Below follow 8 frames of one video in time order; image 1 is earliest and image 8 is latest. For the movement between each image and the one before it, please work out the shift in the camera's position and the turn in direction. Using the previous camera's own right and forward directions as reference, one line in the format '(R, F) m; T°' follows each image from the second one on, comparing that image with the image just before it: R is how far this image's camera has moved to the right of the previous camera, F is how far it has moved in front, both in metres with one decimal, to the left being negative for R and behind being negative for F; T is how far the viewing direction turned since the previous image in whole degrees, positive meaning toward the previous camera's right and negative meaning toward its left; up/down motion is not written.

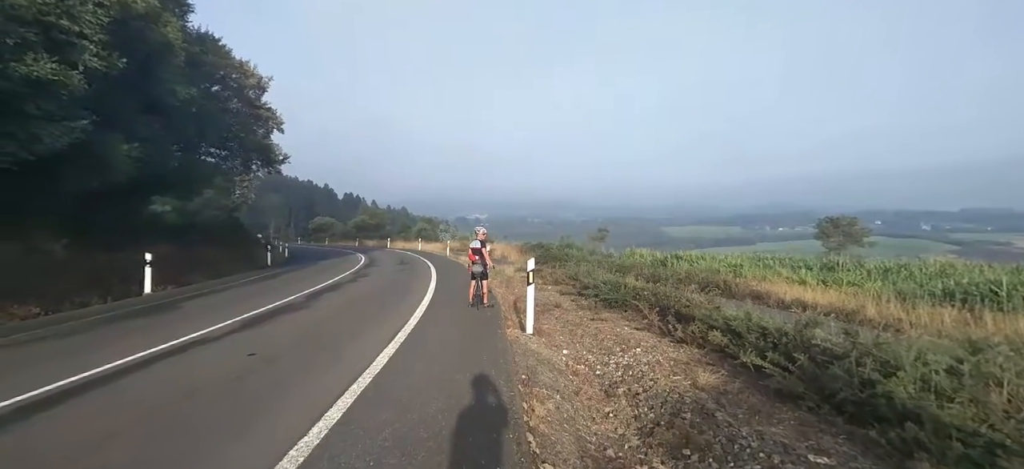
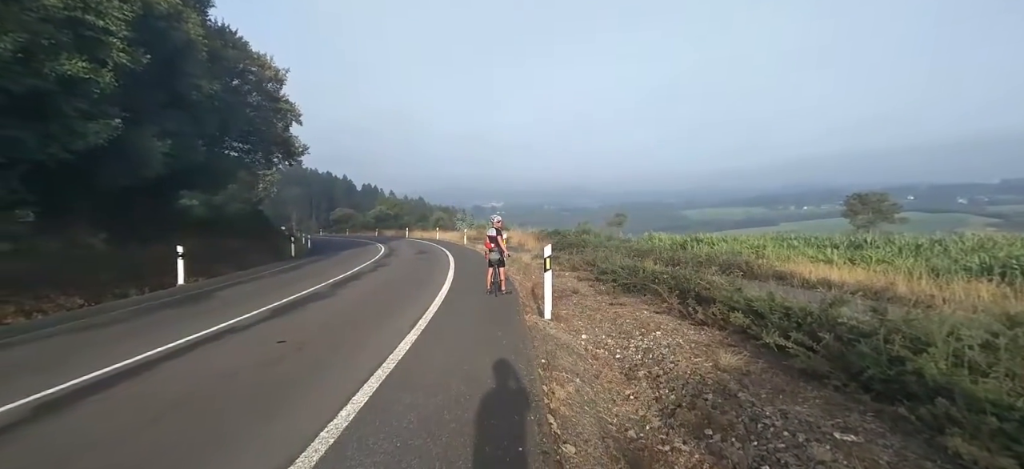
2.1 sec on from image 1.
(0.0, 0.0) m; -2°
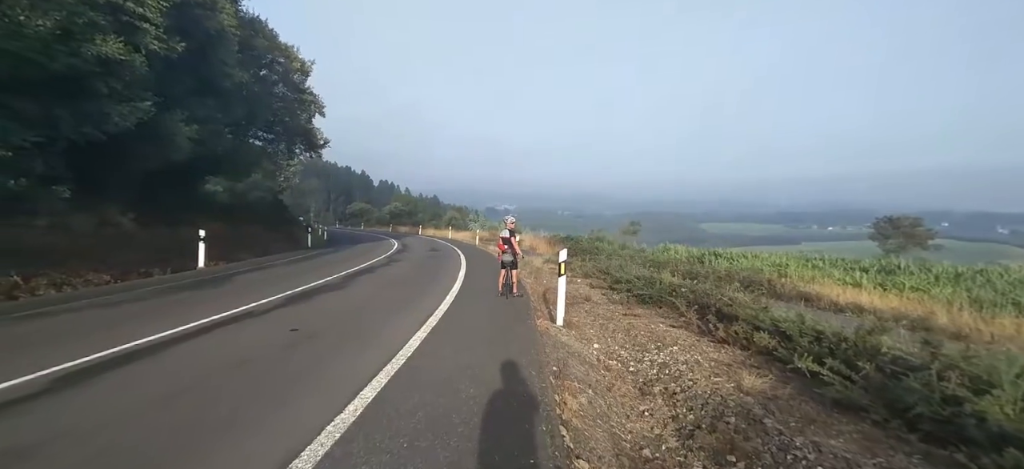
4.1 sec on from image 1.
(-0.1, +0.2) m; -2°
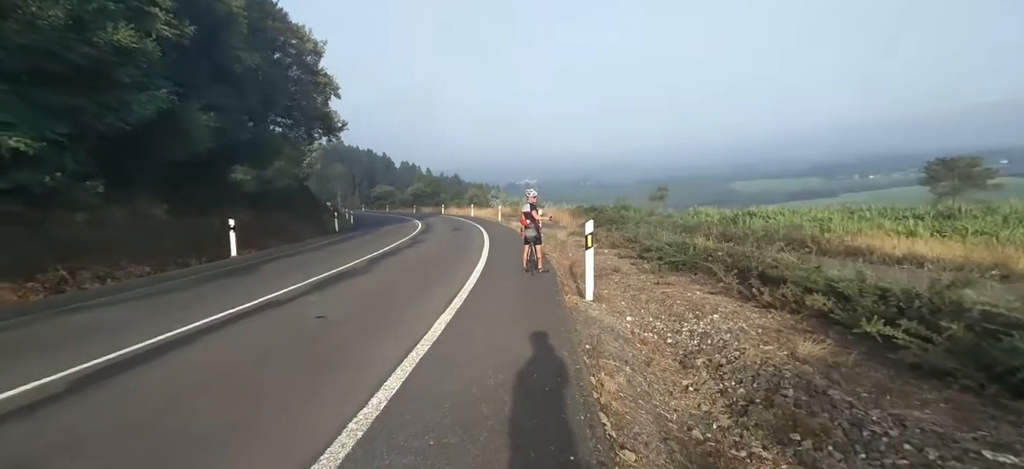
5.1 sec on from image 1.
(0.0, +0.3) m; -3°
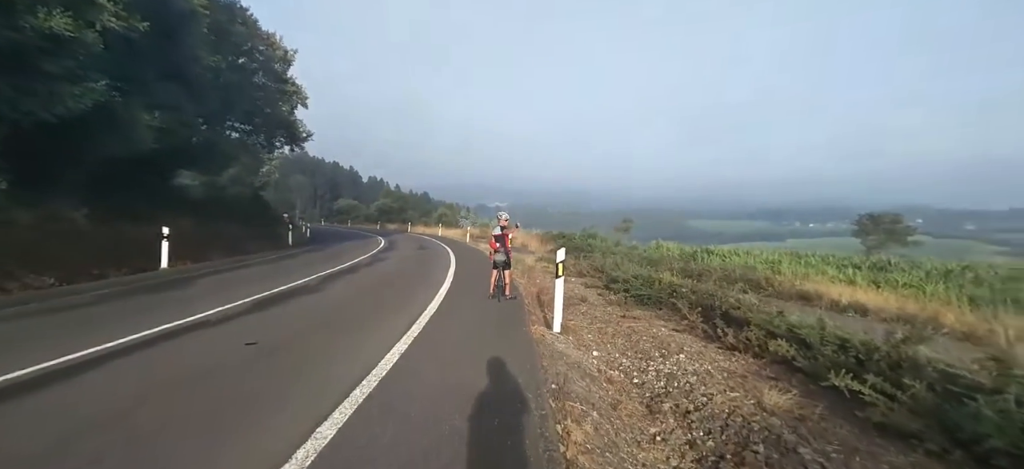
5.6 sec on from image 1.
(0.0, +0.2) m; +5°
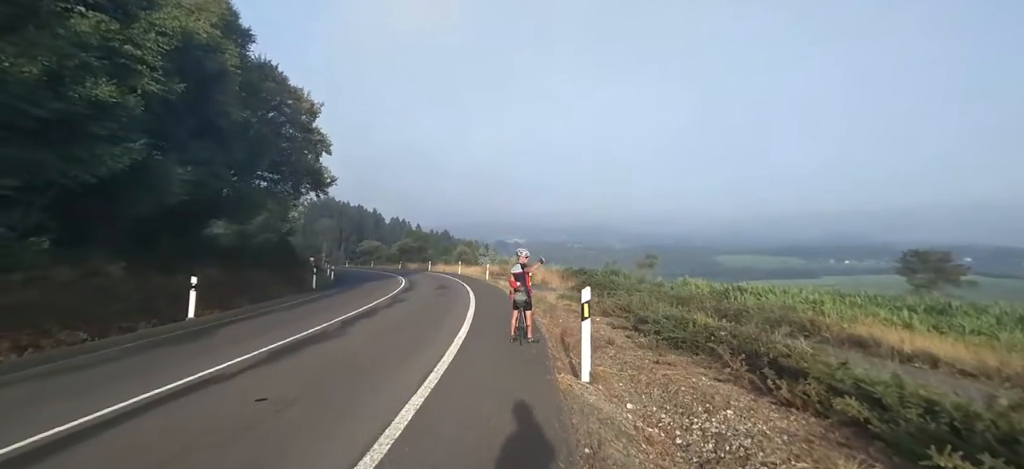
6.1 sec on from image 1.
(0.0, +0.3) m; -3°
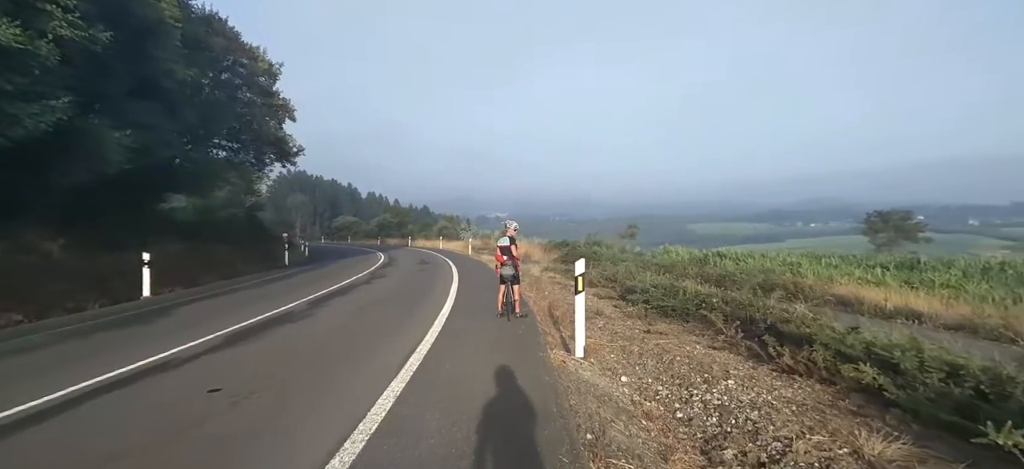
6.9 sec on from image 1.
(-0.1, +0.5) m; +3°
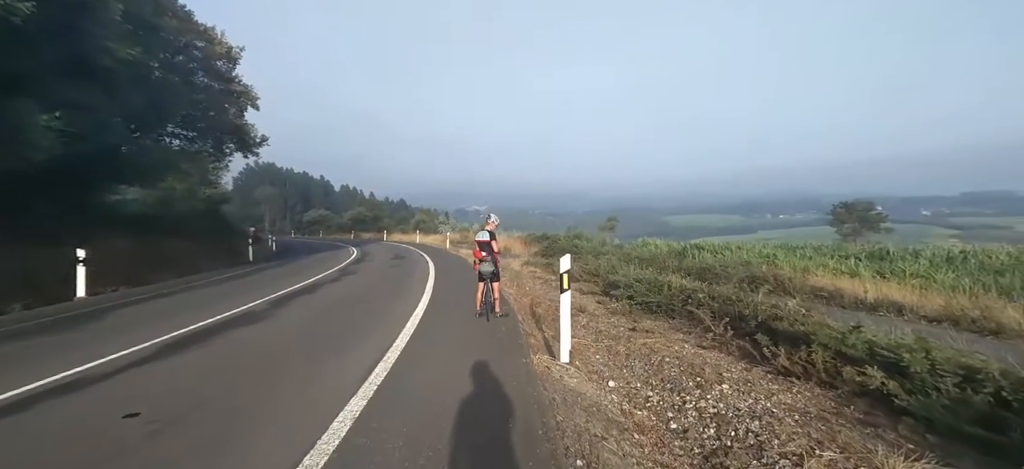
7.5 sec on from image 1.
(0.0, +0.5) m; +3°
